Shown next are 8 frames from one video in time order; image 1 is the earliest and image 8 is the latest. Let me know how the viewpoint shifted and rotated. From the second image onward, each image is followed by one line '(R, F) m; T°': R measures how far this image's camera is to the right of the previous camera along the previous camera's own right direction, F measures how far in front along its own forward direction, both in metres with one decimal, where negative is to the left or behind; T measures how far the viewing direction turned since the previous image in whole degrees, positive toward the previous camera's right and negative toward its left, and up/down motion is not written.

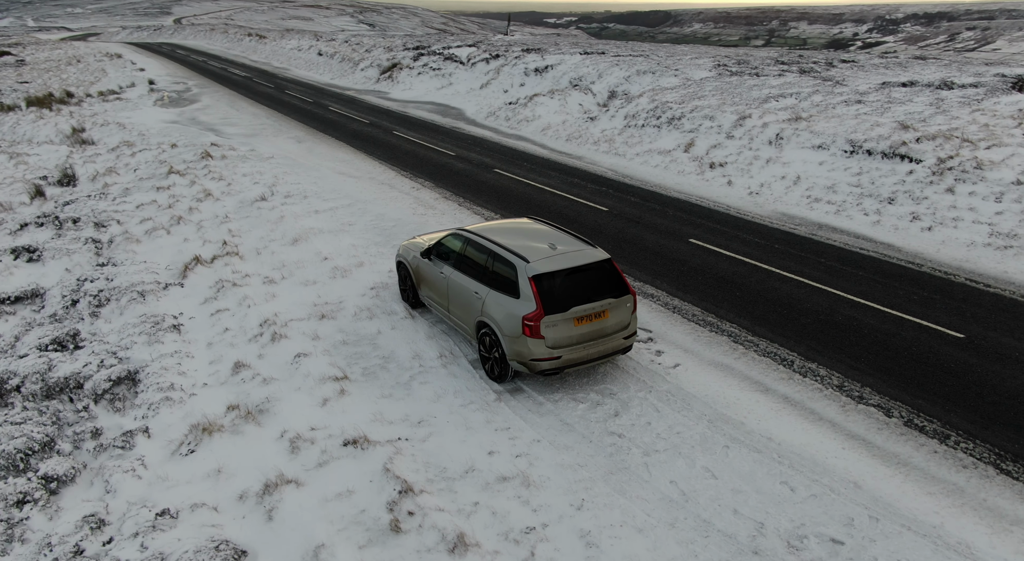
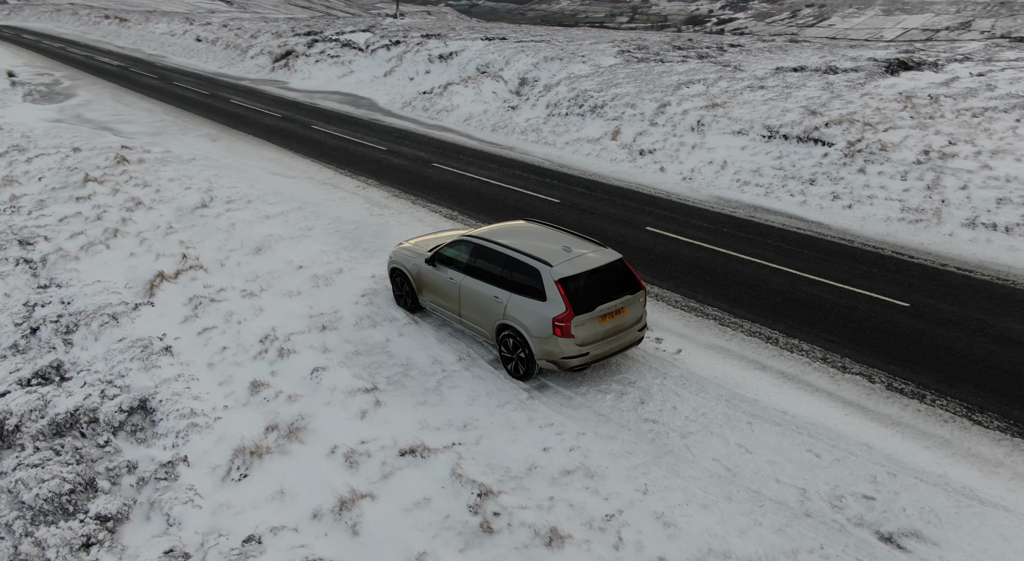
(-1.4, -0.2) m; +9°
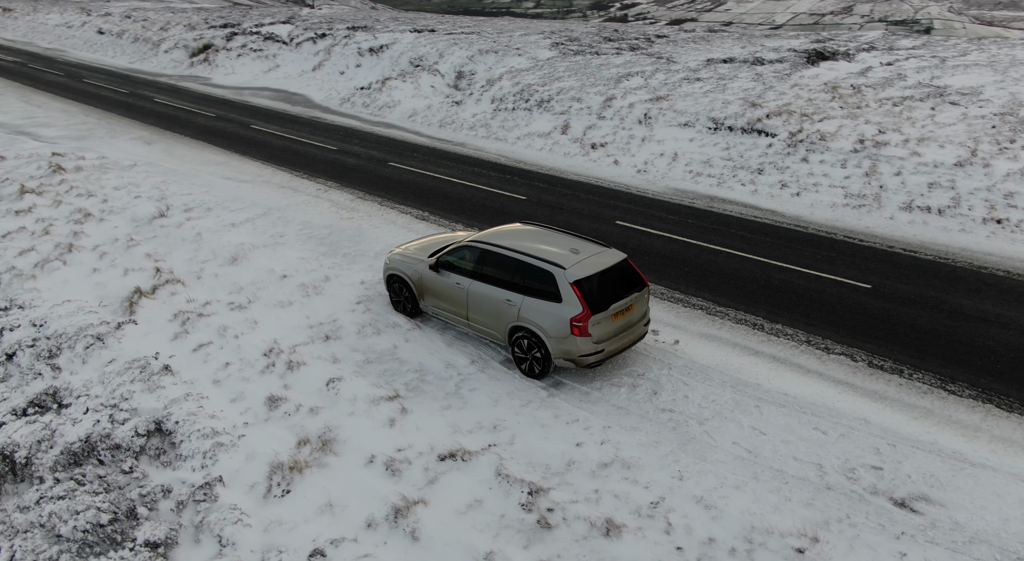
(-1.0, -0.2) m; +6°
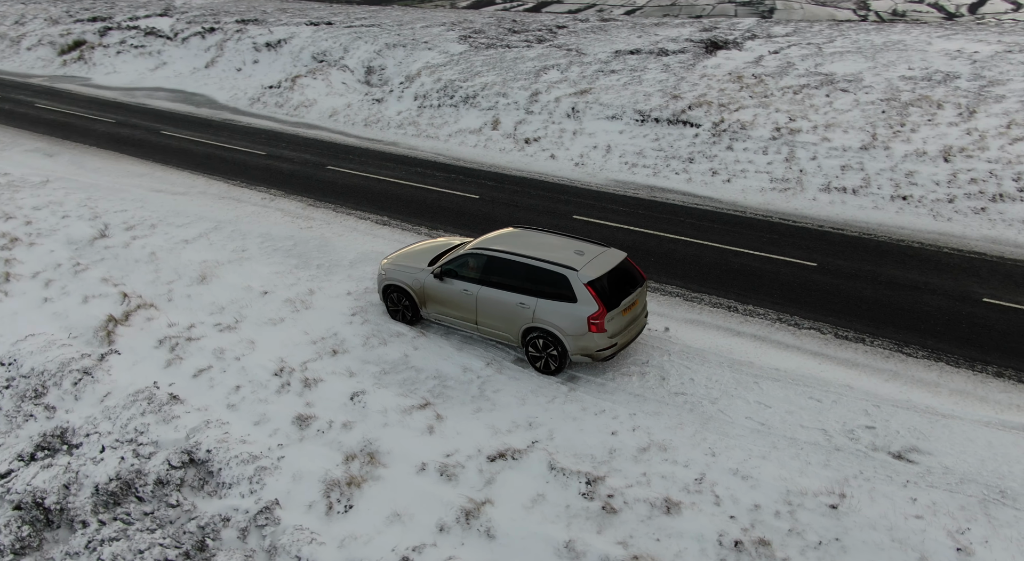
(-1.4, -0.3) m; +9°
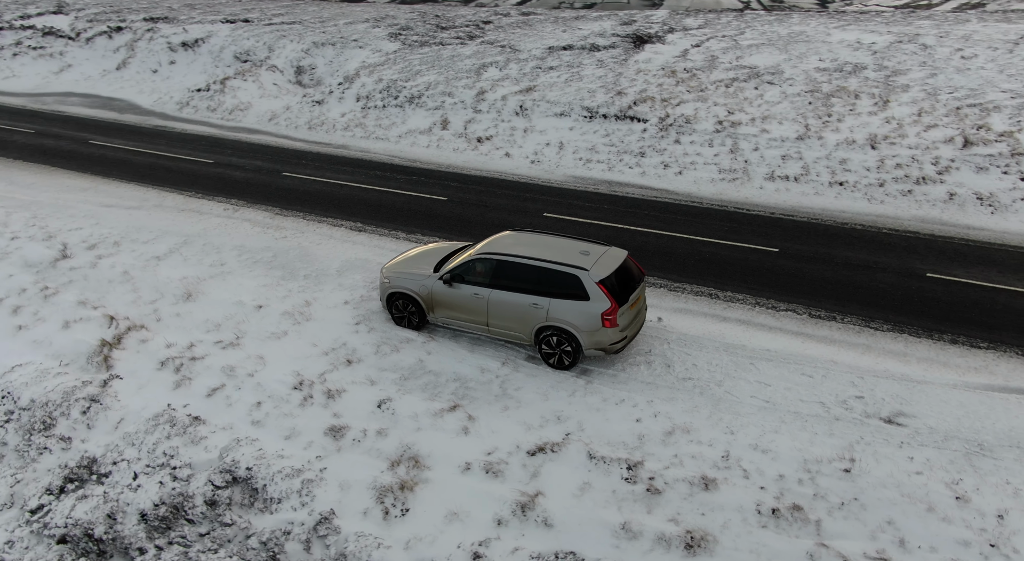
(-1.2, -0.3) m; +7°
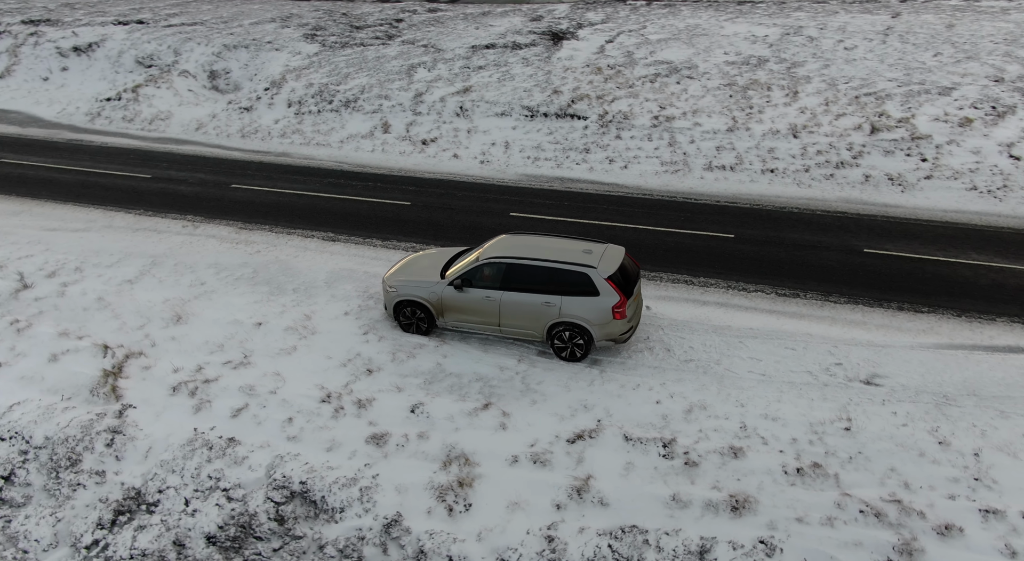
(-1.4, -0.4) m; +8°
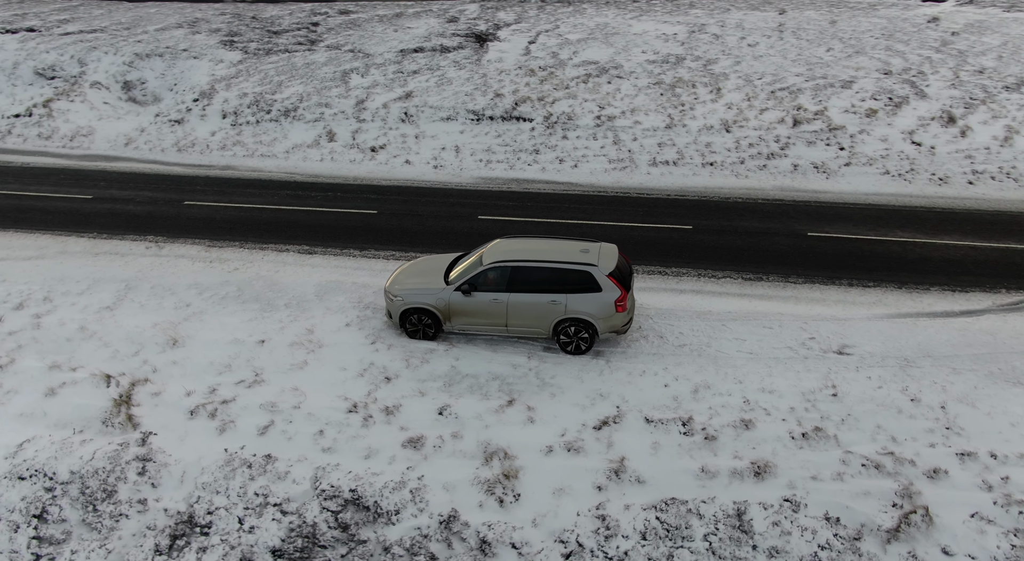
(-1.4, -0.4) m; +7°
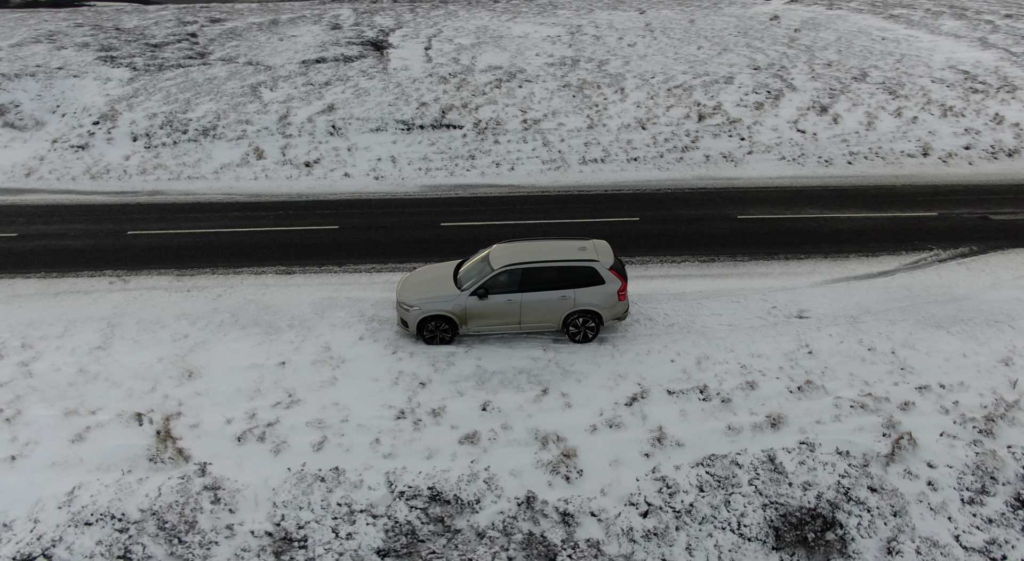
(-2.1, -0.7) m; +10°
